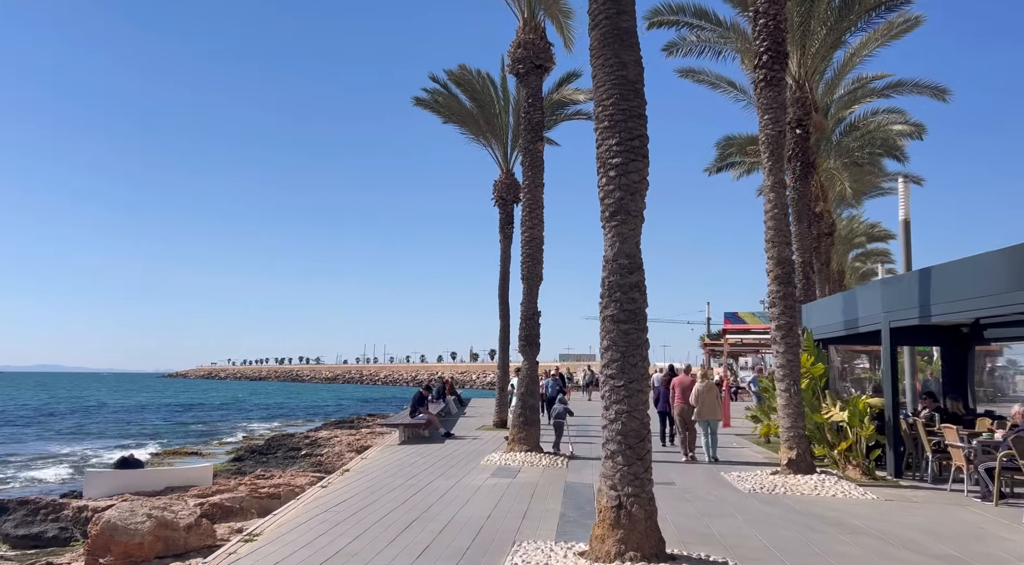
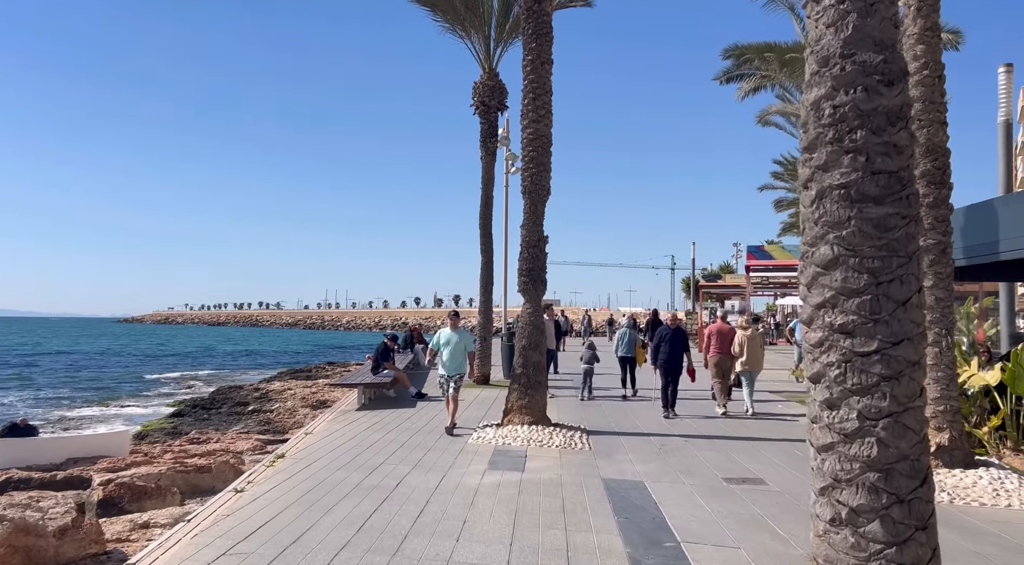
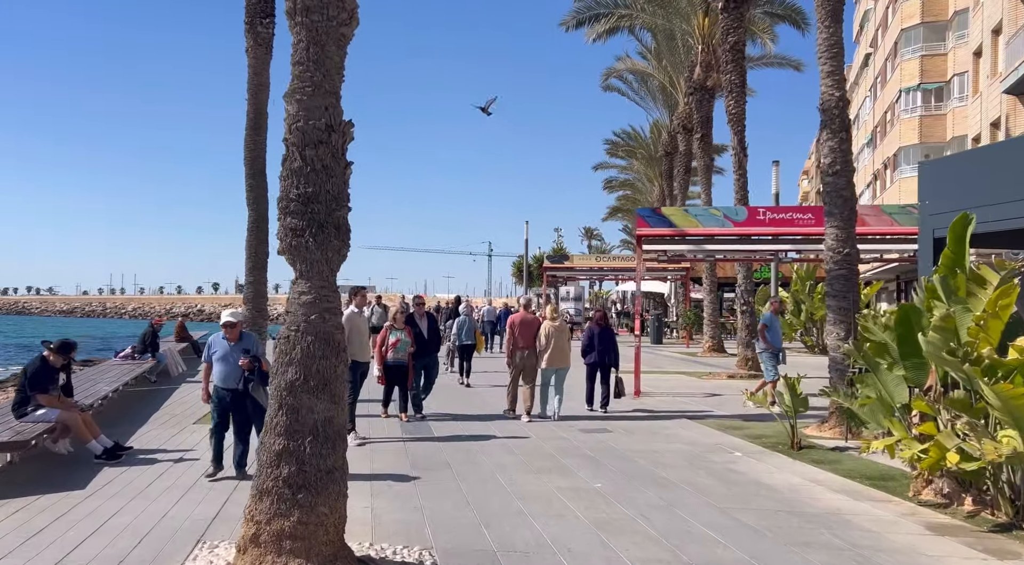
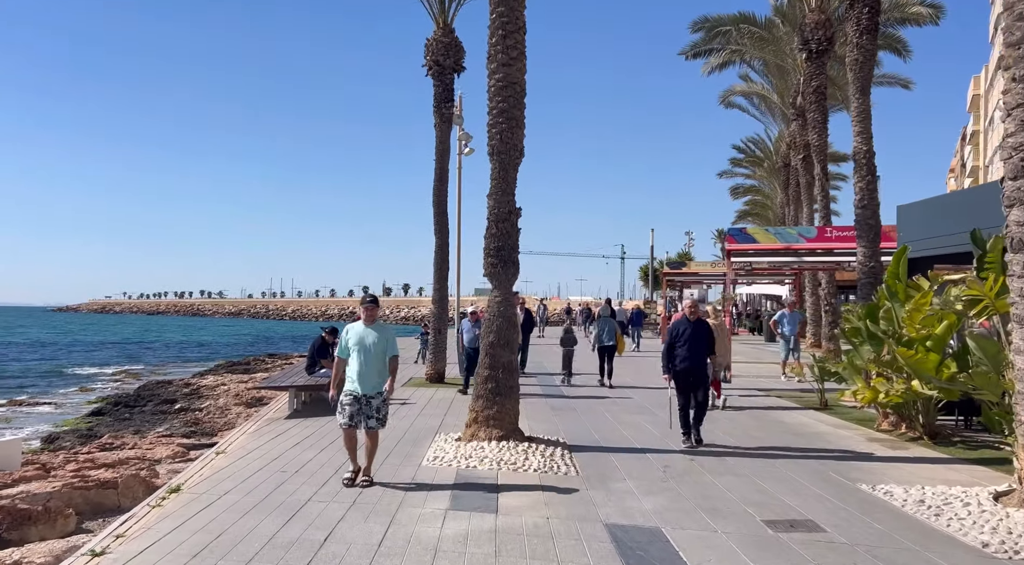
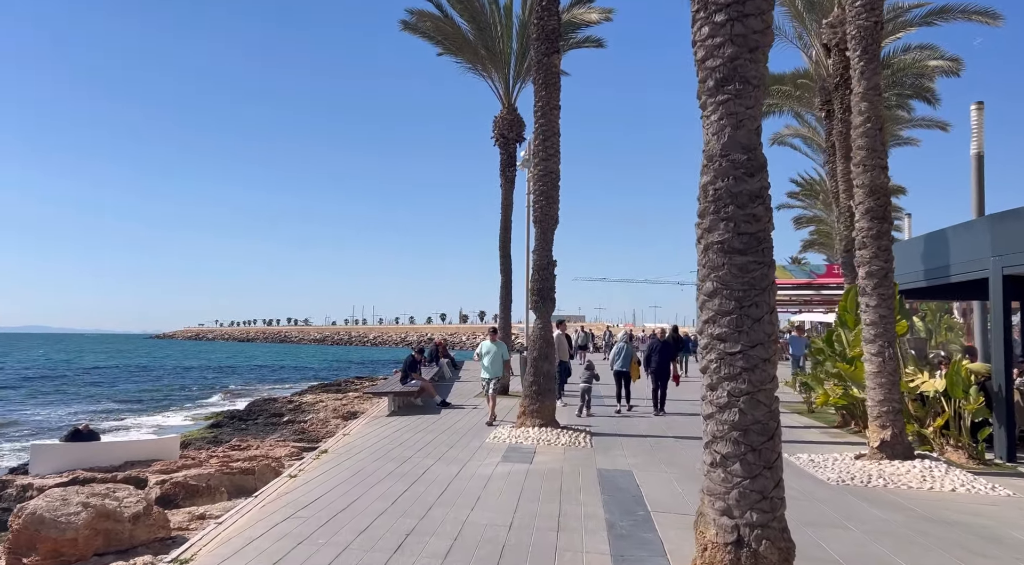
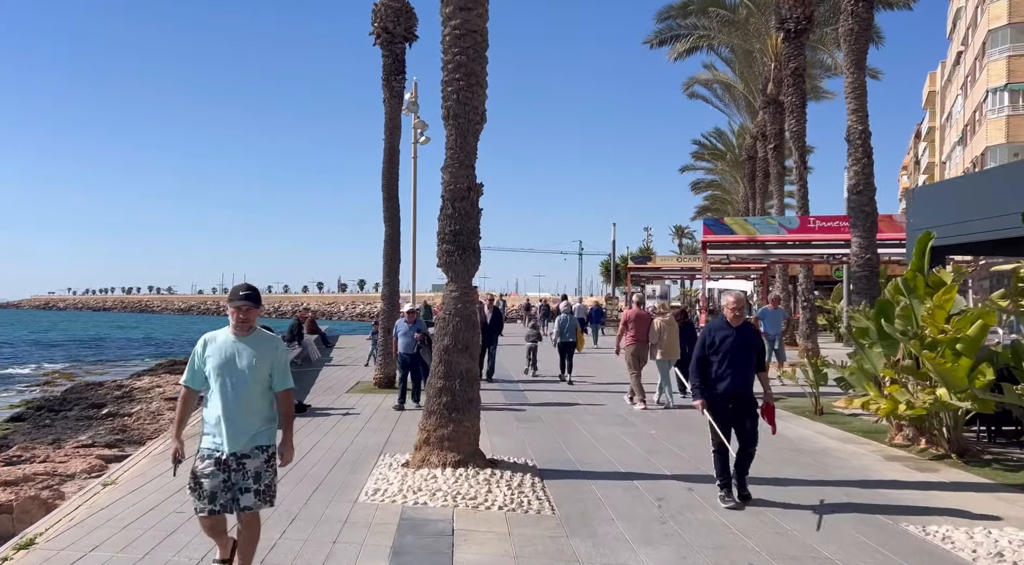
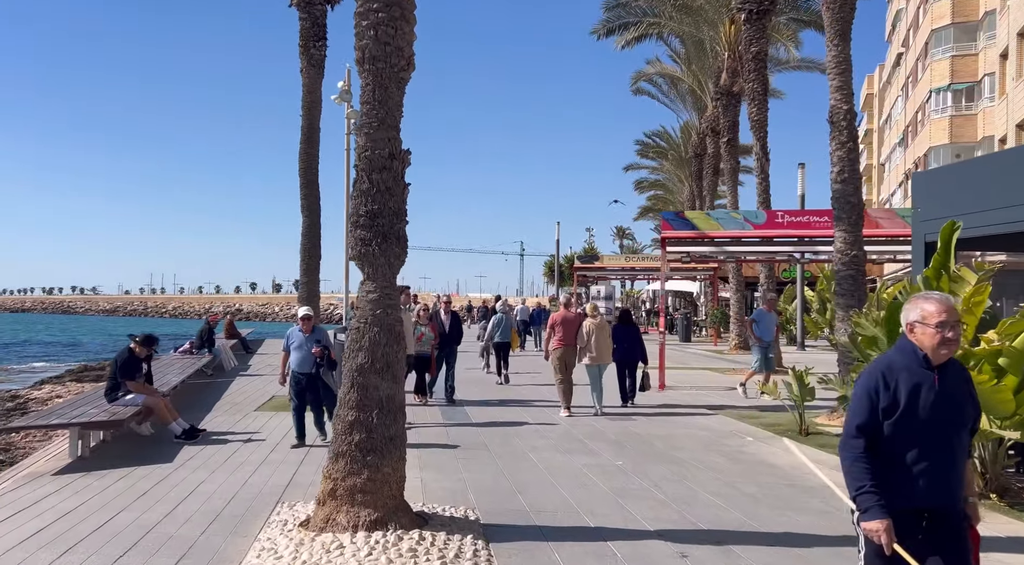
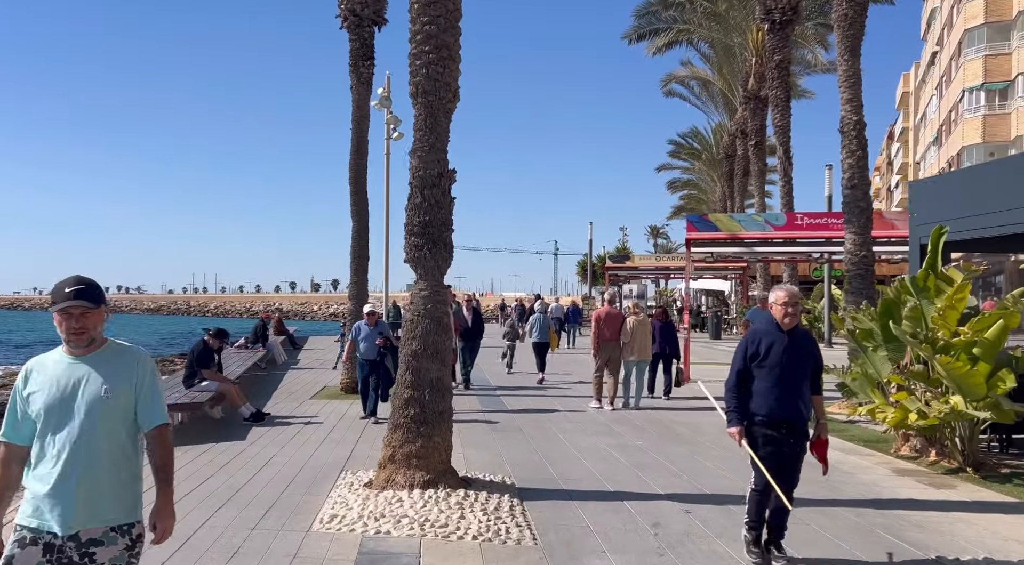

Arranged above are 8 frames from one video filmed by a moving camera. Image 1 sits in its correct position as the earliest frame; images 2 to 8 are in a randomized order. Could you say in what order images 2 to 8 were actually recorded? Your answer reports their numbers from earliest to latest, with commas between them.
5, 2, 4, 6, 8, 7, 3
